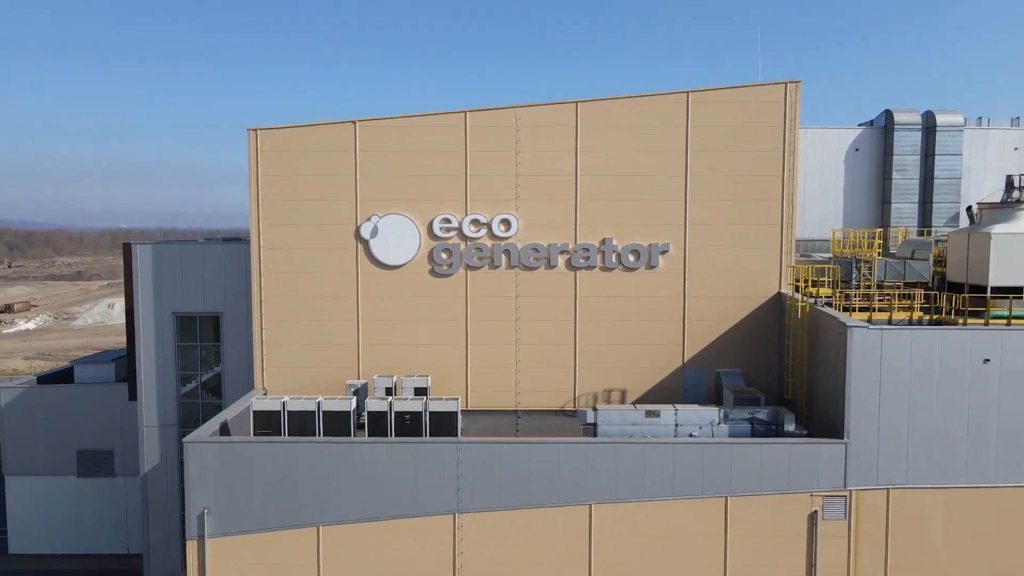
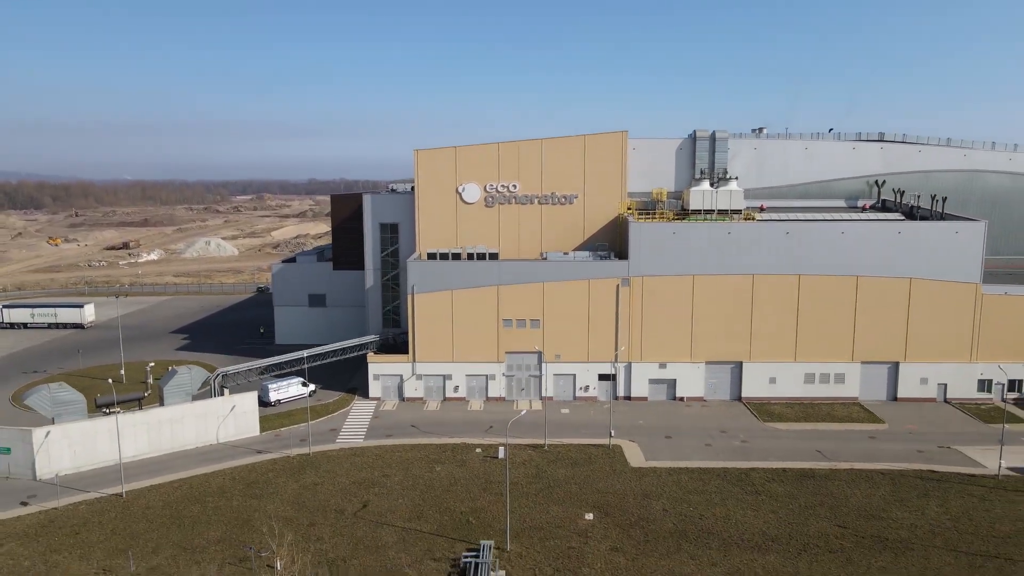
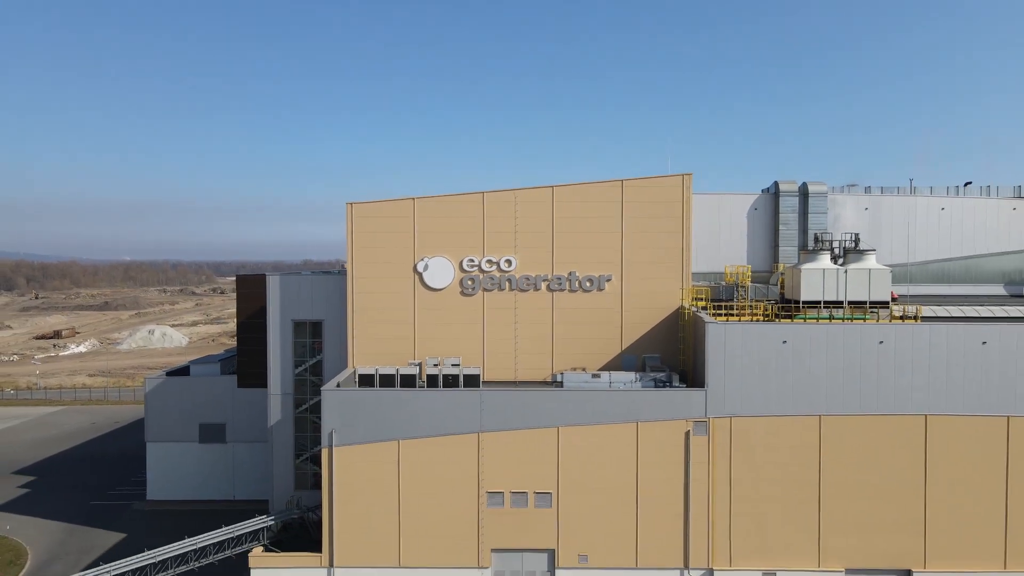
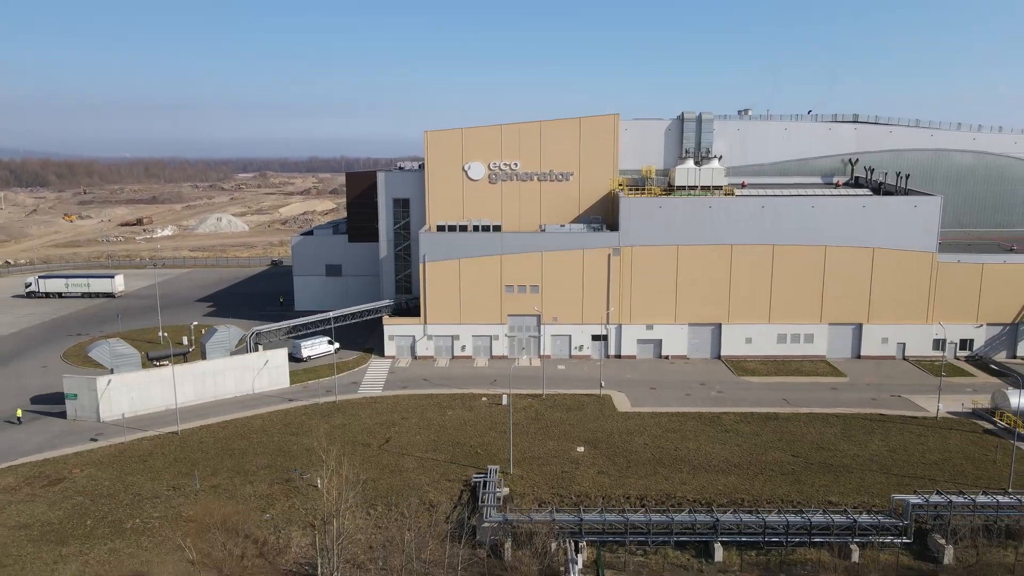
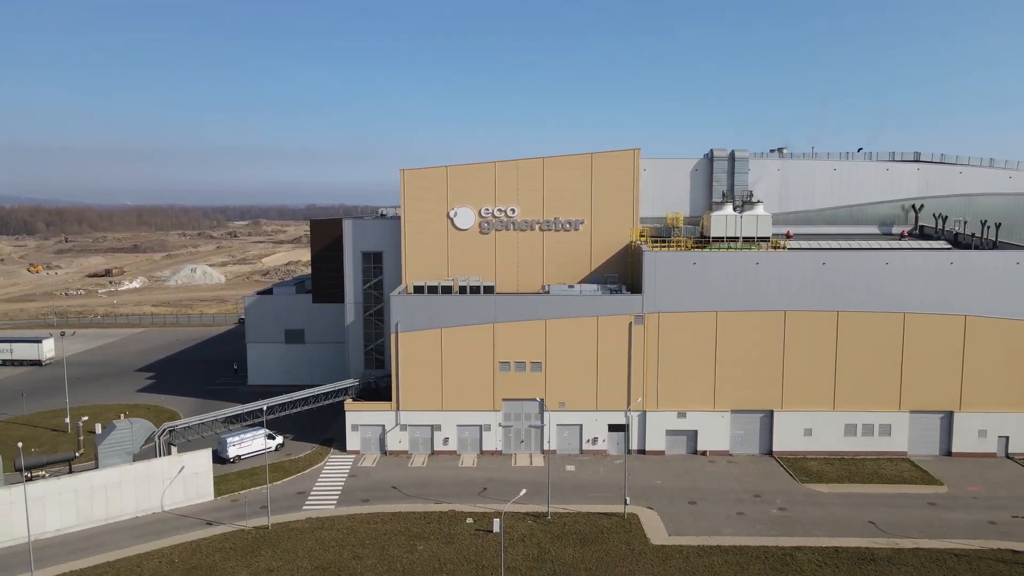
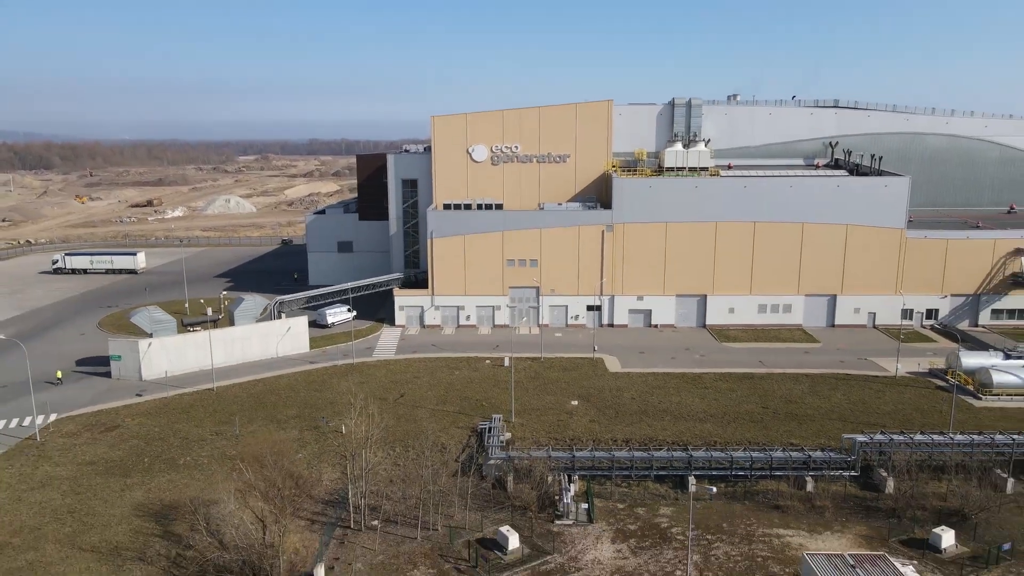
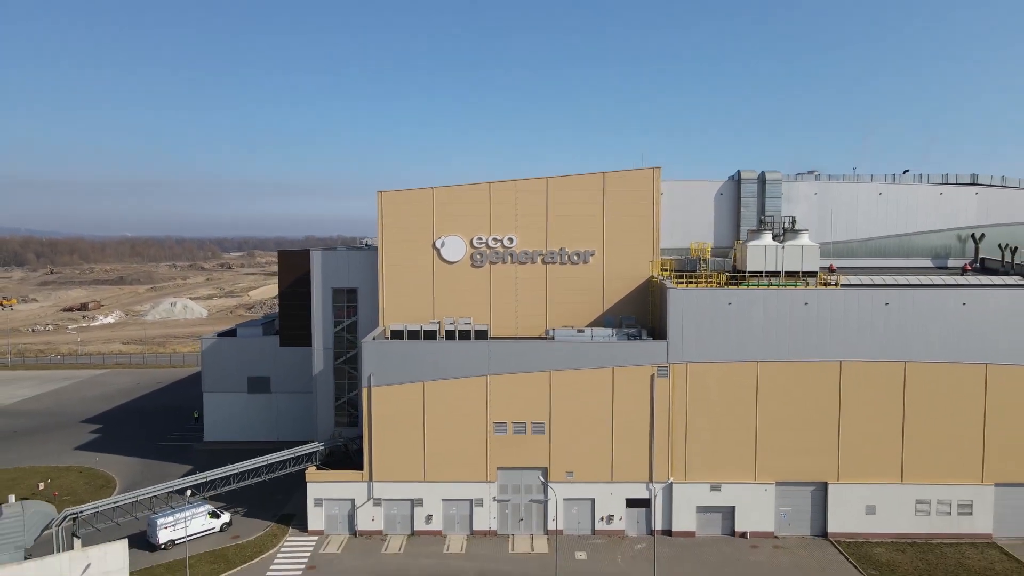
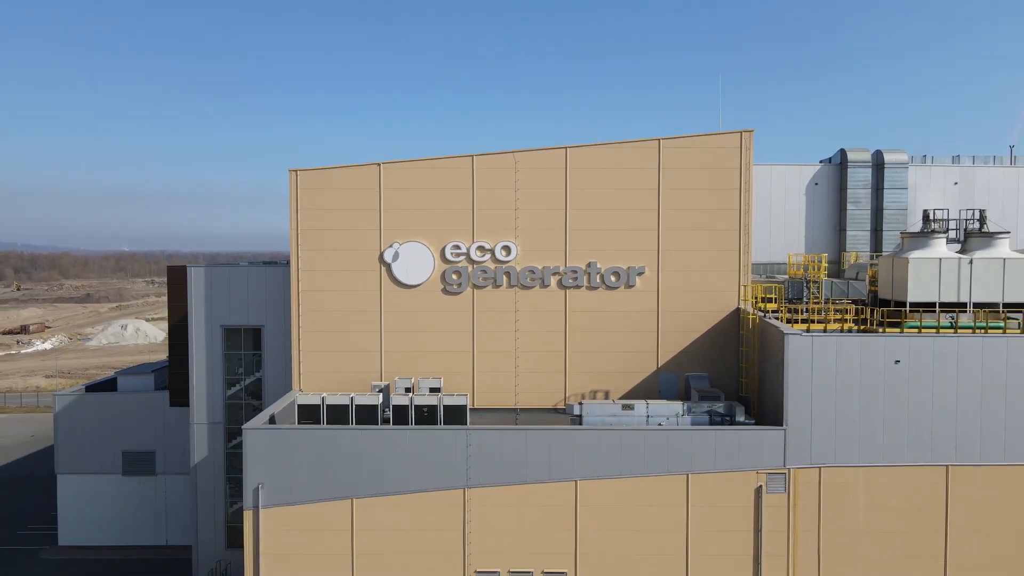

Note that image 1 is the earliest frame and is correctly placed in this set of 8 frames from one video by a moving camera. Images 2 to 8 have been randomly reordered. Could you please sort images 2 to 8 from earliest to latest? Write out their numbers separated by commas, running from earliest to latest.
8, 3, 7, 5, 2, 4, 6
